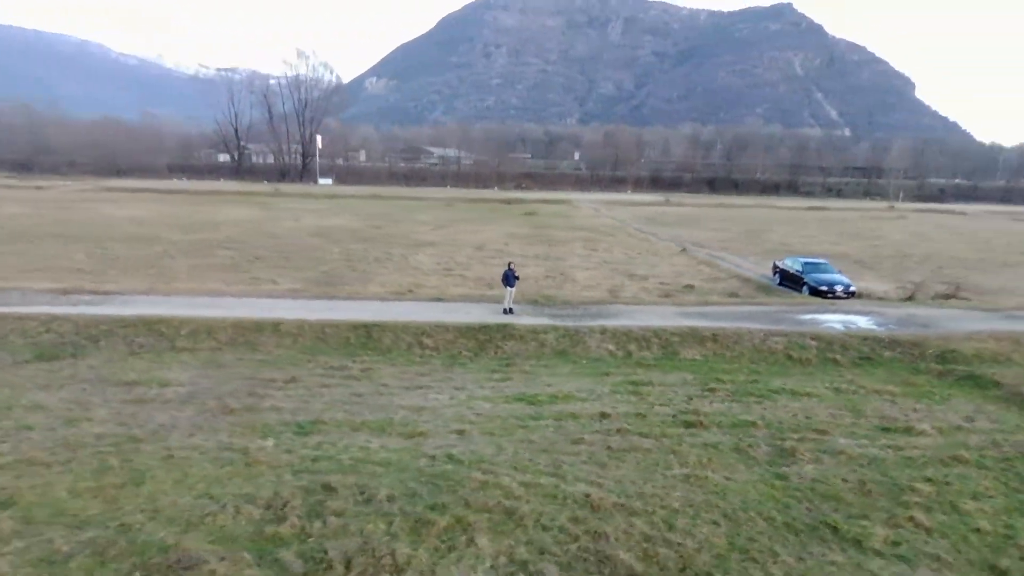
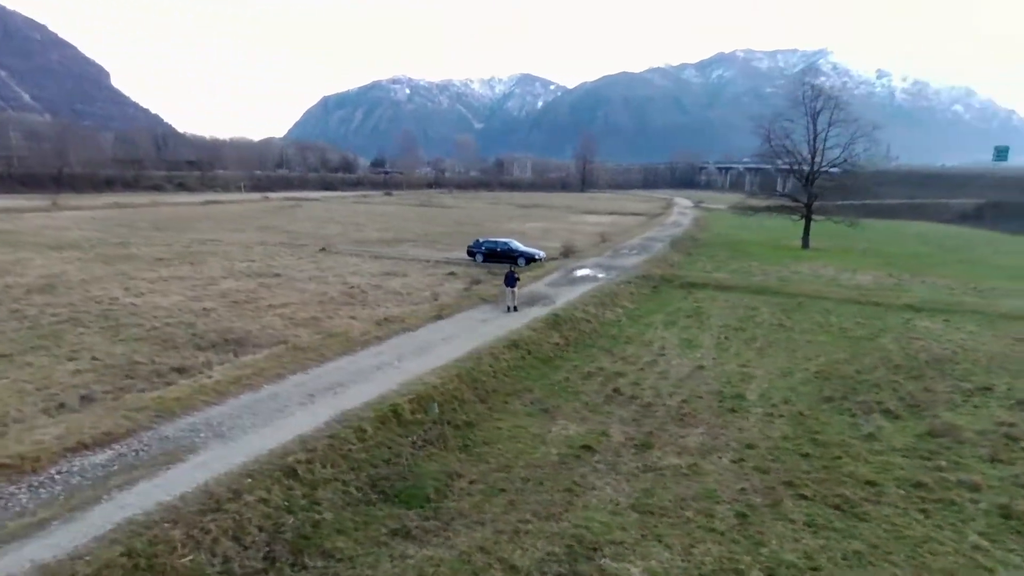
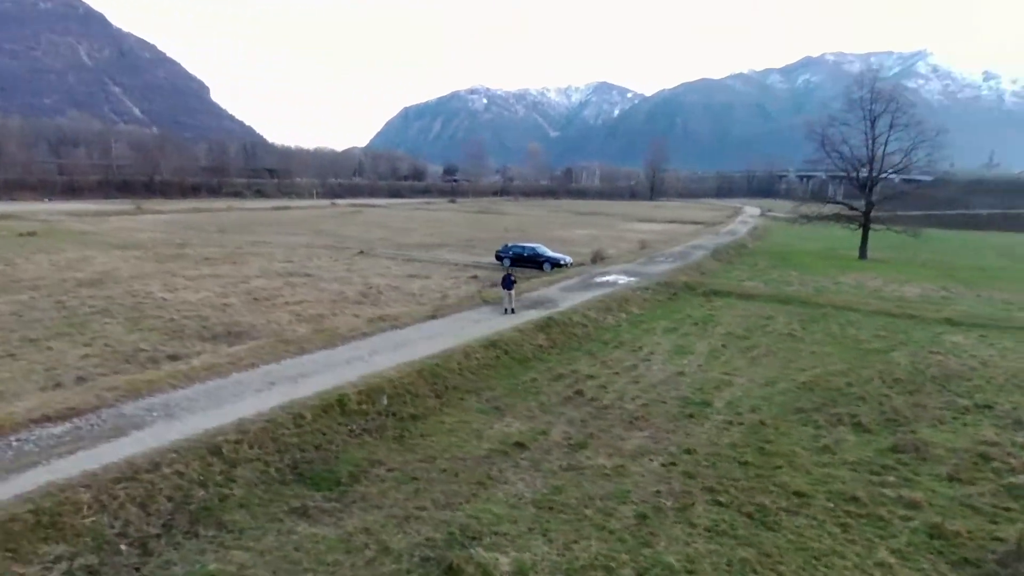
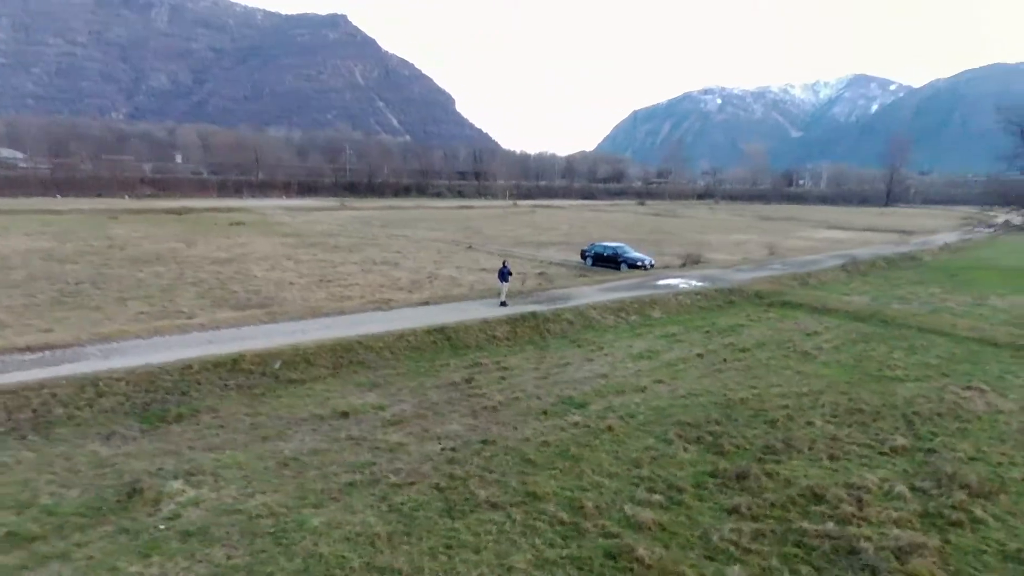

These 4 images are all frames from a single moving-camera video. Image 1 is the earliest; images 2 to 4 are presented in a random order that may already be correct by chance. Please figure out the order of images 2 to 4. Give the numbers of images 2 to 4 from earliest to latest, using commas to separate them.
4, 3, 2
